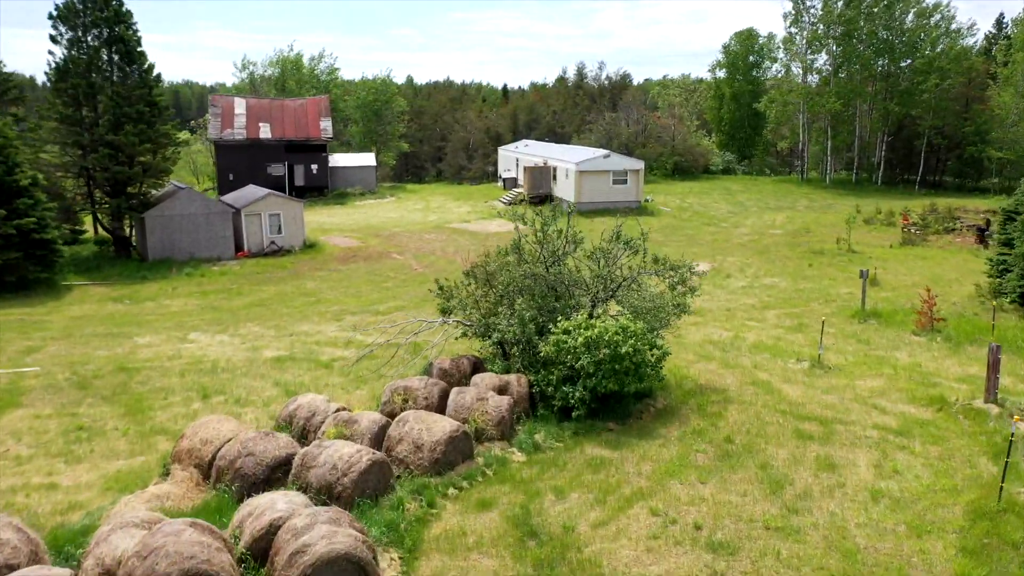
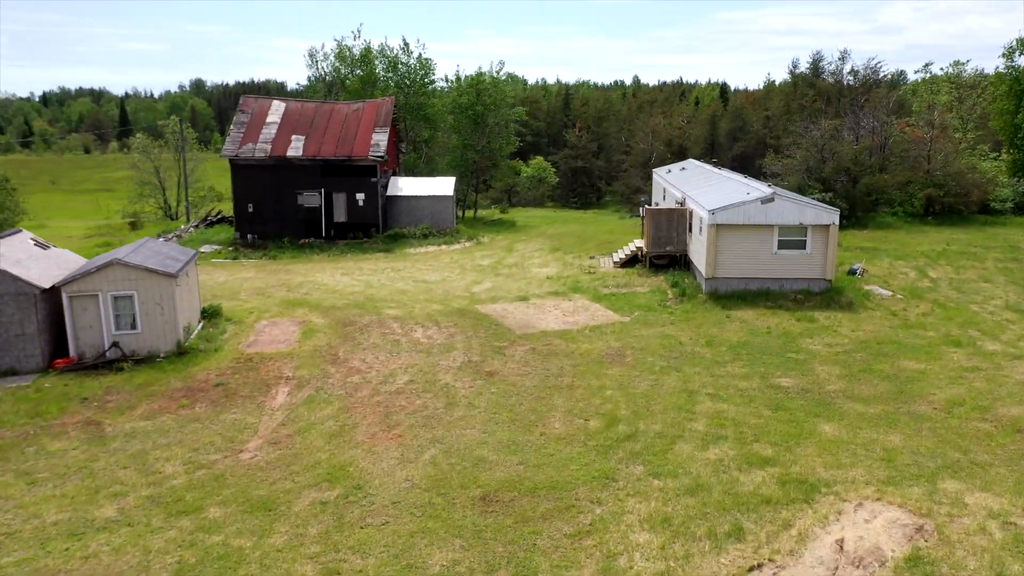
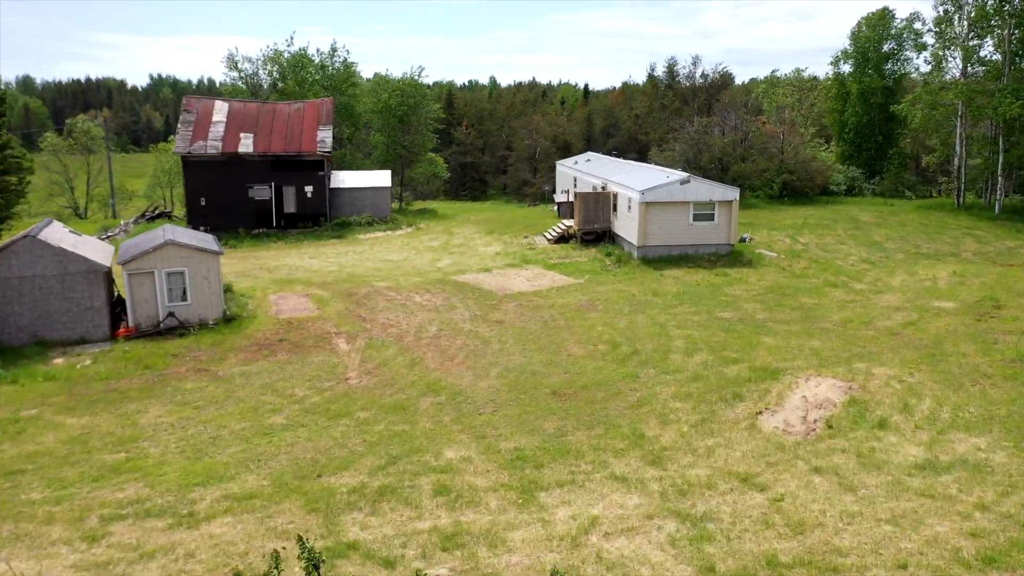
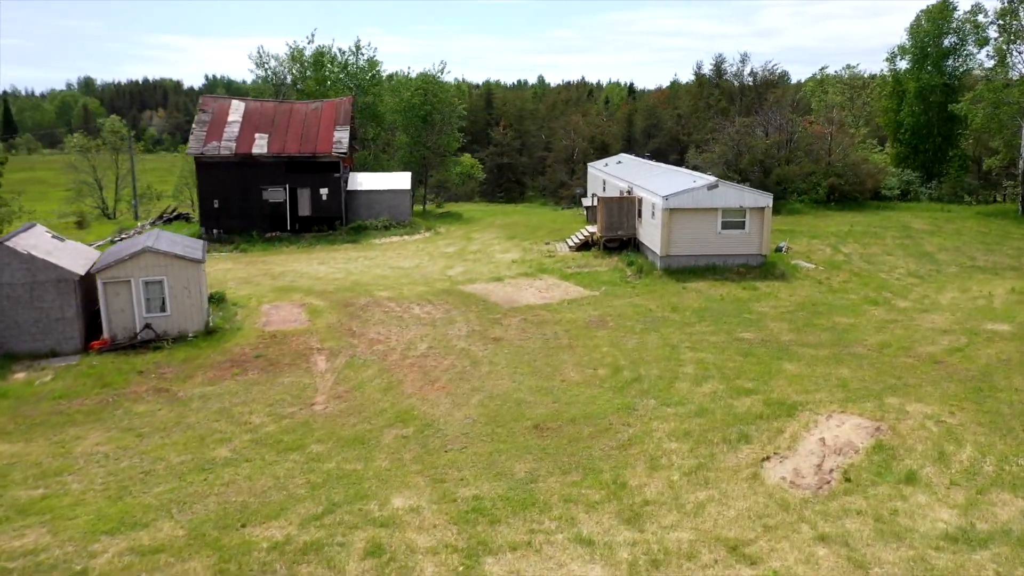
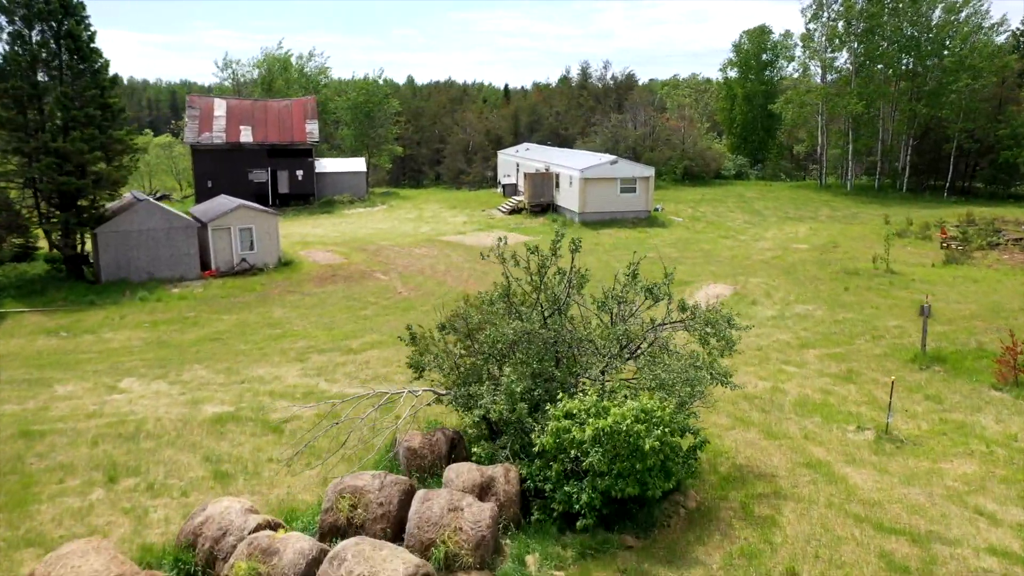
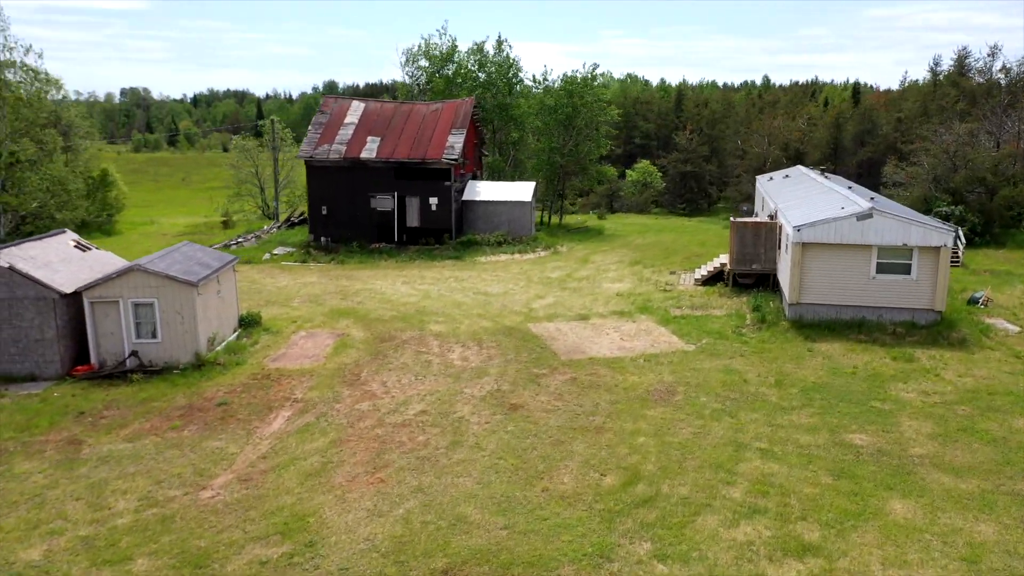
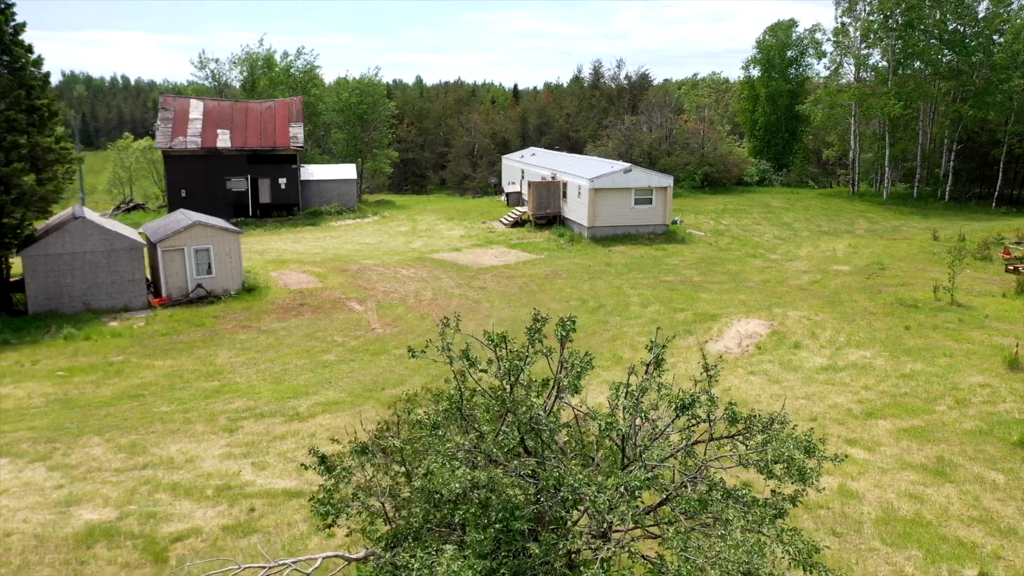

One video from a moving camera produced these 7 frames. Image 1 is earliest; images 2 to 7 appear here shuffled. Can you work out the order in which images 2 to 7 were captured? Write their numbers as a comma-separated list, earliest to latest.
5, 7, 3, 4, 2, 6
